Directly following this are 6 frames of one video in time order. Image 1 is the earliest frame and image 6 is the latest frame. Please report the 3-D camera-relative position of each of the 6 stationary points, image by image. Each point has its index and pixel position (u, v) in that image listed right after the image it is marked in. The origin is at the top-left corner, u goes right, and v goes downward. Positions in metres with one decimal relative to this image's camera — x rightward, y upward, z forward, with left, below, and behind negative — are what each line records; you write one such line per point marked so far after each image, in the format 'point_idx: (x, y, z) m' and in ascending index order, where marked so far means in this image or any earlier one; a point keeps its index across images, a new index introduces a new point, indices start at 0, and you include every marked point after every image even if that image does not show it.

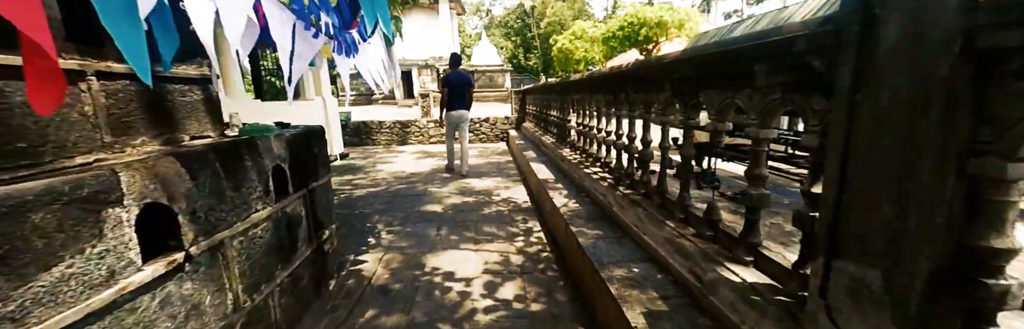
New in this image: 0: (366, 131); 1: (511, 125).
0: (-3.9, +0.8, +9.4) m
1: (-0.1, +0.9, +8.9) m
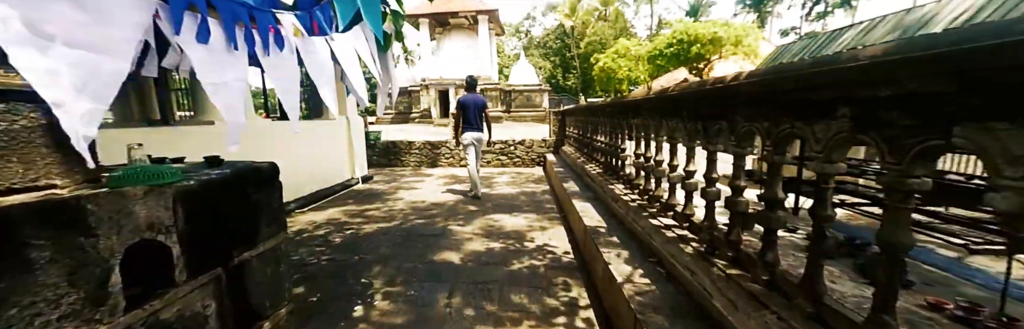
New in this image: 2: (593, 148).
0: (-3.0, +0.3, +9.1) m
1: (+0.8, +0.3, +8.2) m
2: (+1.0, +0.3, +5.0) m
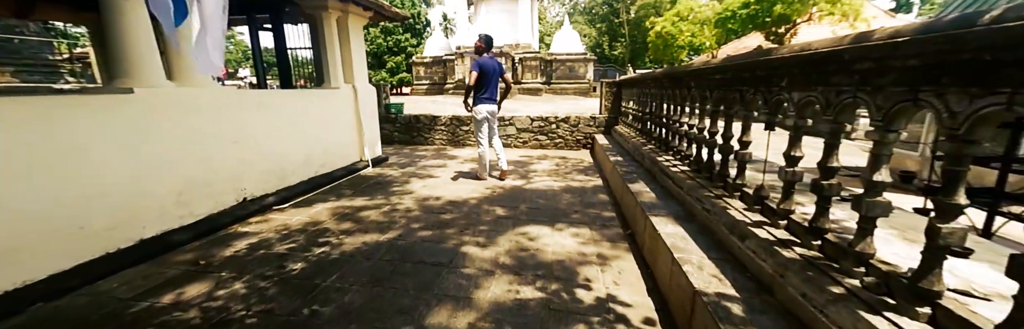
0: (-2.0, +0.8, +8.2) m
1: (+1.6, +0.7, +7.0) m
2: (+1.5, +0.4, +3.7) m
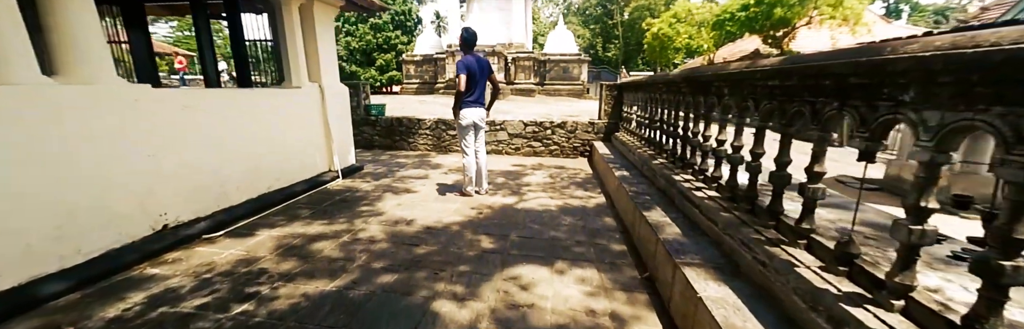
0: (-2.2, +0.7, +7.7) m
1: (+1.4, +0.5, +6.5) m
2: (+1.4, +0.3, +3.3) m
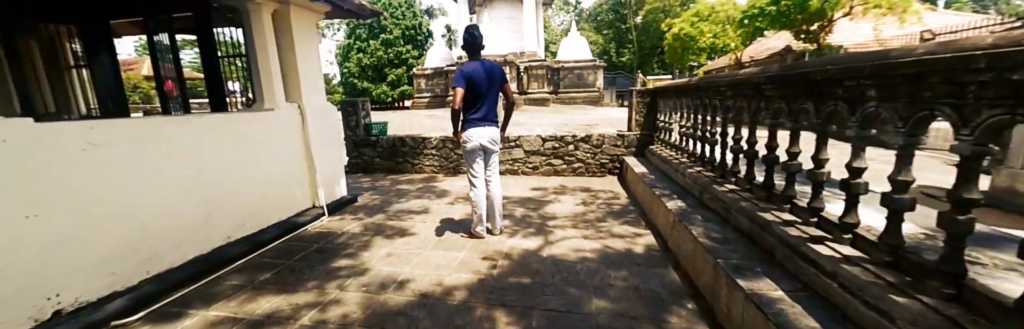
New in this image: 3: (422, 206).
0: (-1.9, +0.3, +7.1) m
1: (+1.7, +0.3, +5.7) m
2: (+1.5, +0.1, +2.5) m
3: (-0.9, -0.4, +3.5) m
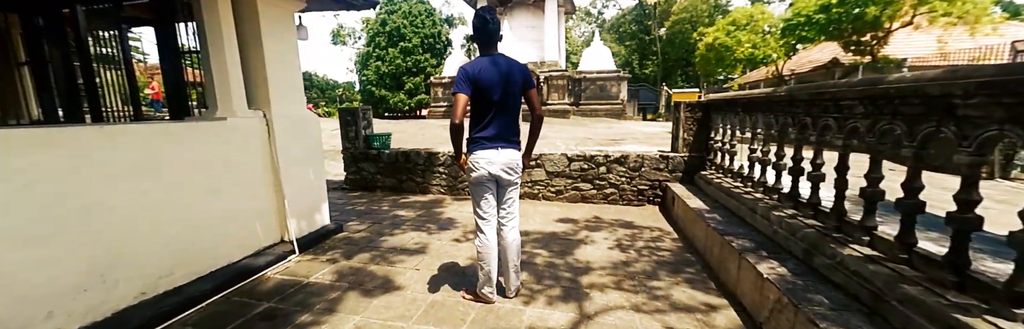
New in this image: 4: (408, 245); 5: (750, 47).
0: (-1.6, +0.1, +6.4) m
1: (+1.9, -0.1, +4.9) m
2: (+1.6, -0.1, +1.7) m
3: (-0.7, -0.6, +2.8) m
4: (-0.8, -0.6, +2.8) m
5: (+7.5, +3.7, +11.6) m
